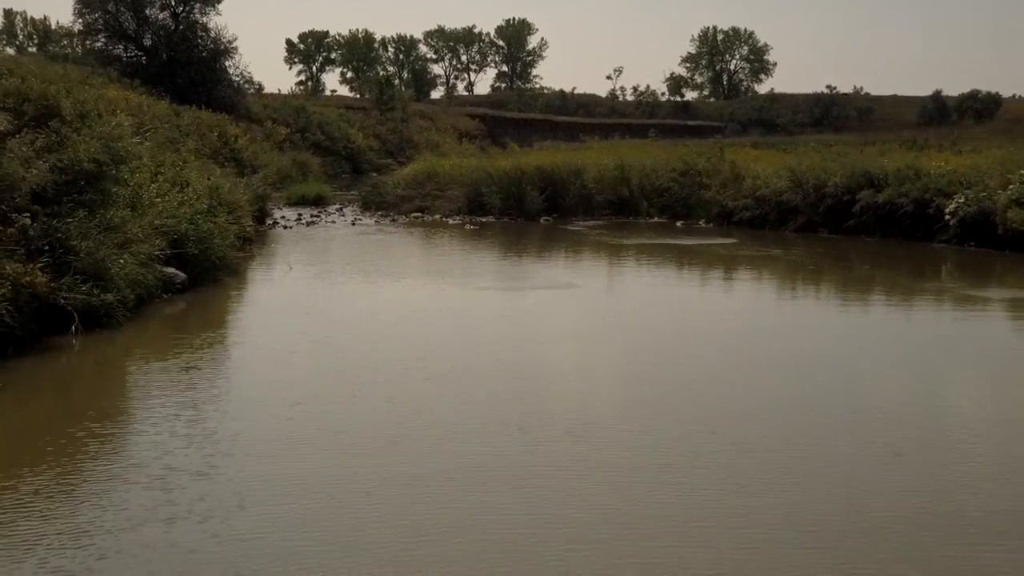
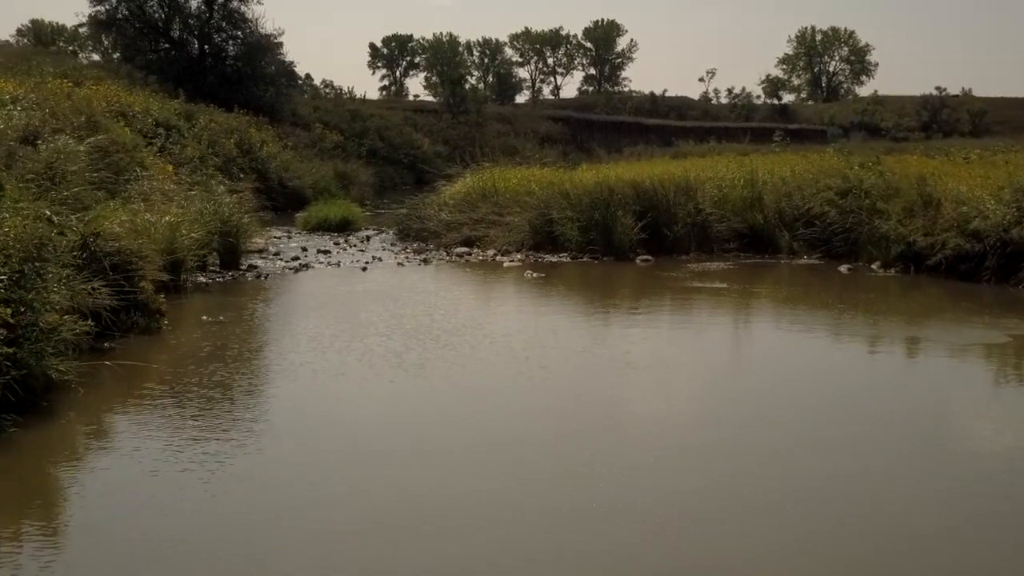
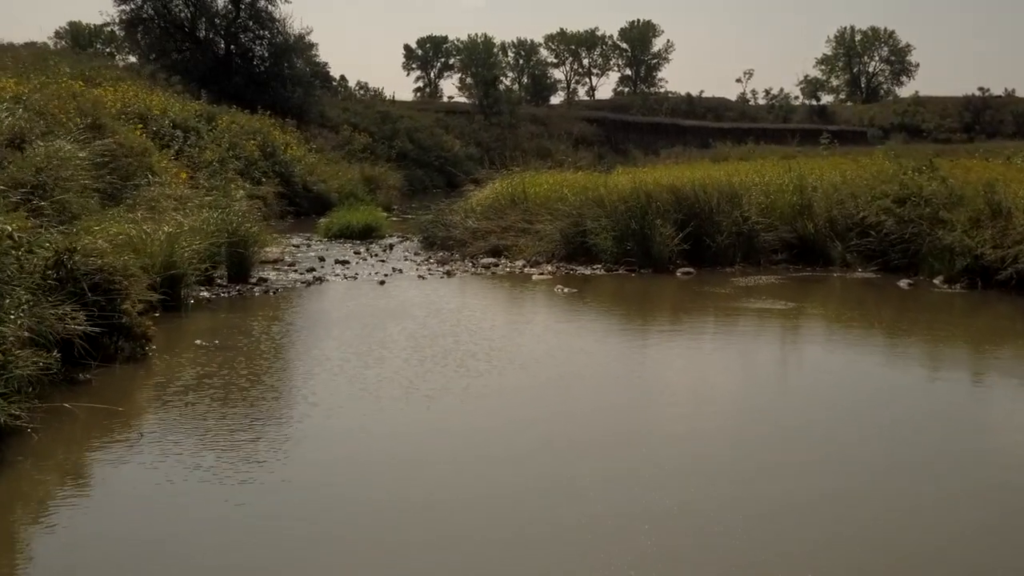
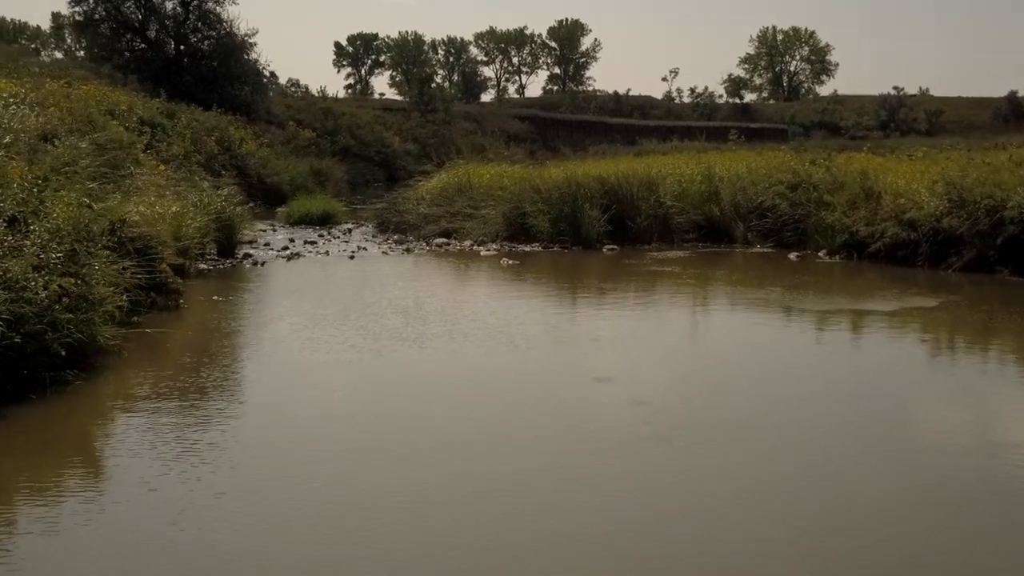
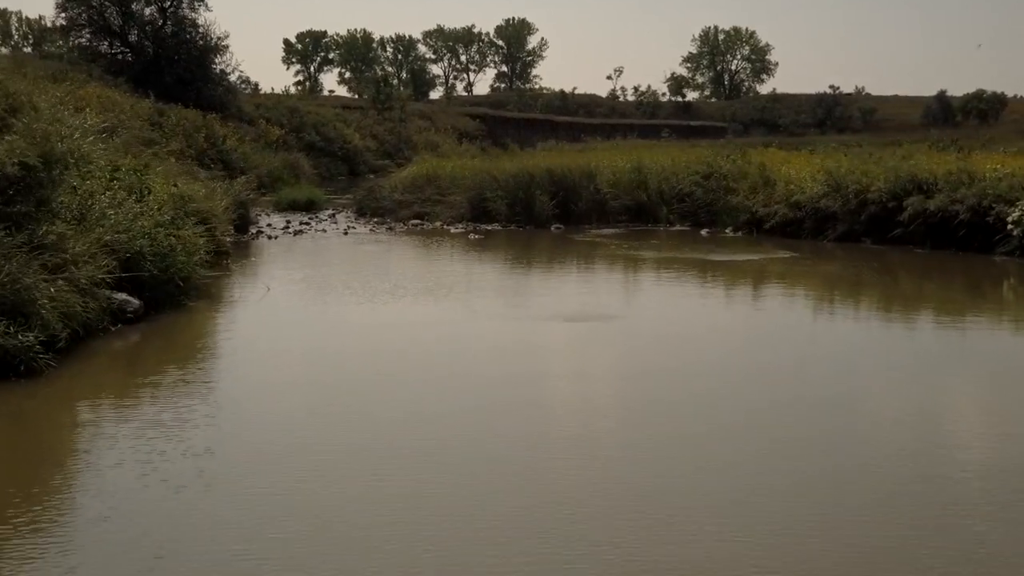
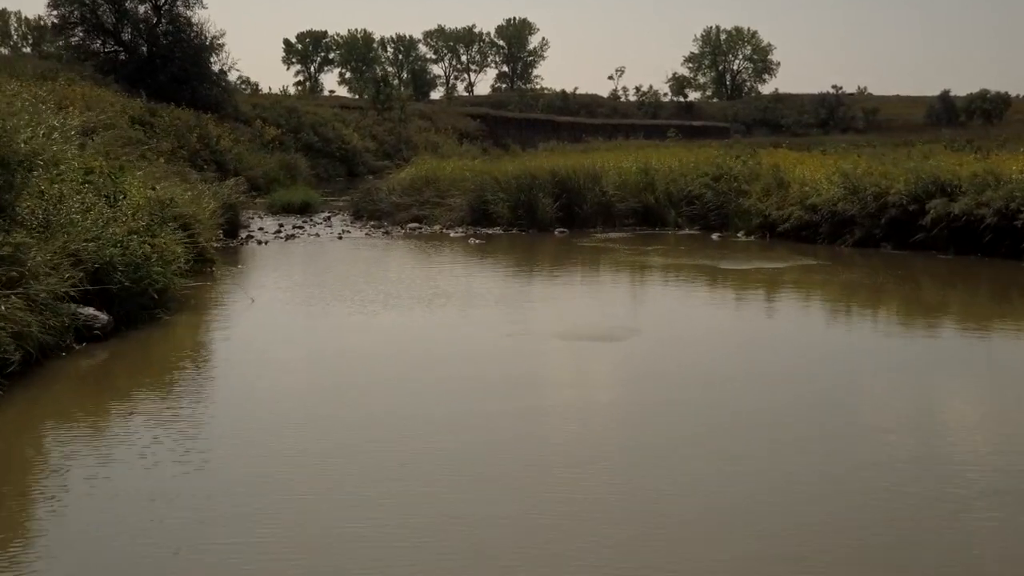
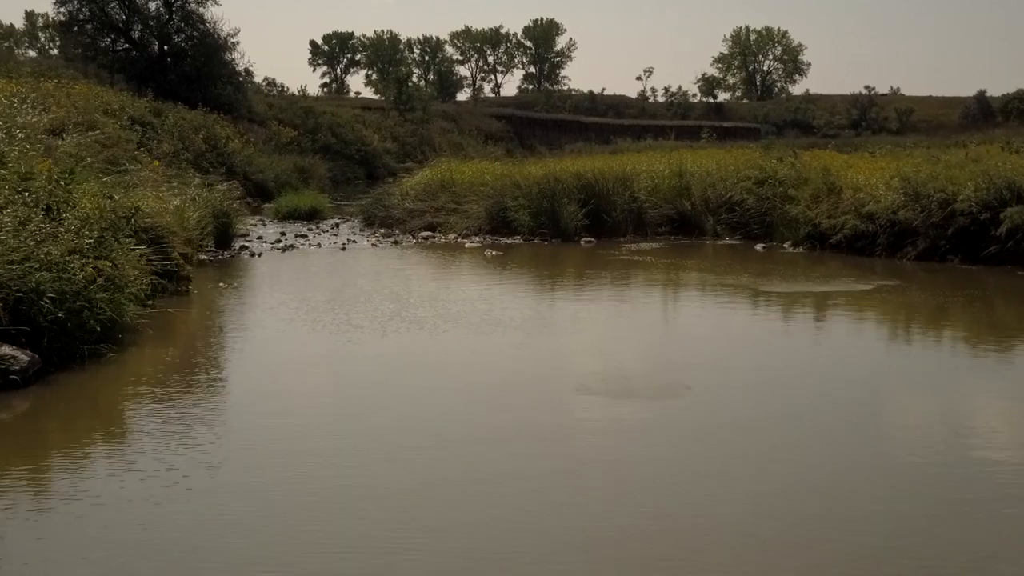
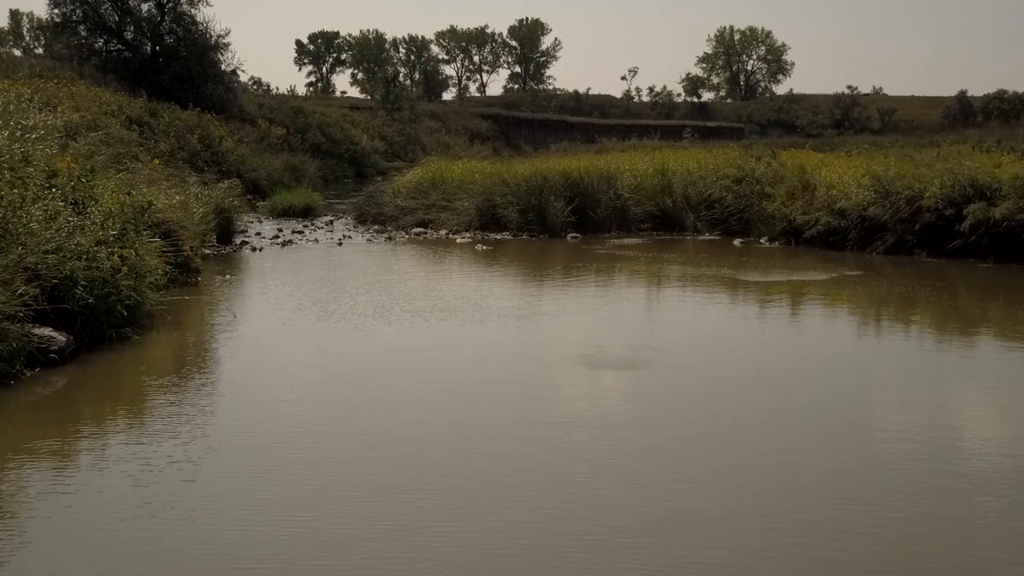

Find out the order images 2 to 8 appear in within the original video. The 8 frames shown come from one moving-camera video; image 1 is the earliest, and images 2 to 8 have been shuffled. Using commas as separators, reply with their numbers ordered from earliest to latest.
5, 6, 8, 7, 4, 2, 3
